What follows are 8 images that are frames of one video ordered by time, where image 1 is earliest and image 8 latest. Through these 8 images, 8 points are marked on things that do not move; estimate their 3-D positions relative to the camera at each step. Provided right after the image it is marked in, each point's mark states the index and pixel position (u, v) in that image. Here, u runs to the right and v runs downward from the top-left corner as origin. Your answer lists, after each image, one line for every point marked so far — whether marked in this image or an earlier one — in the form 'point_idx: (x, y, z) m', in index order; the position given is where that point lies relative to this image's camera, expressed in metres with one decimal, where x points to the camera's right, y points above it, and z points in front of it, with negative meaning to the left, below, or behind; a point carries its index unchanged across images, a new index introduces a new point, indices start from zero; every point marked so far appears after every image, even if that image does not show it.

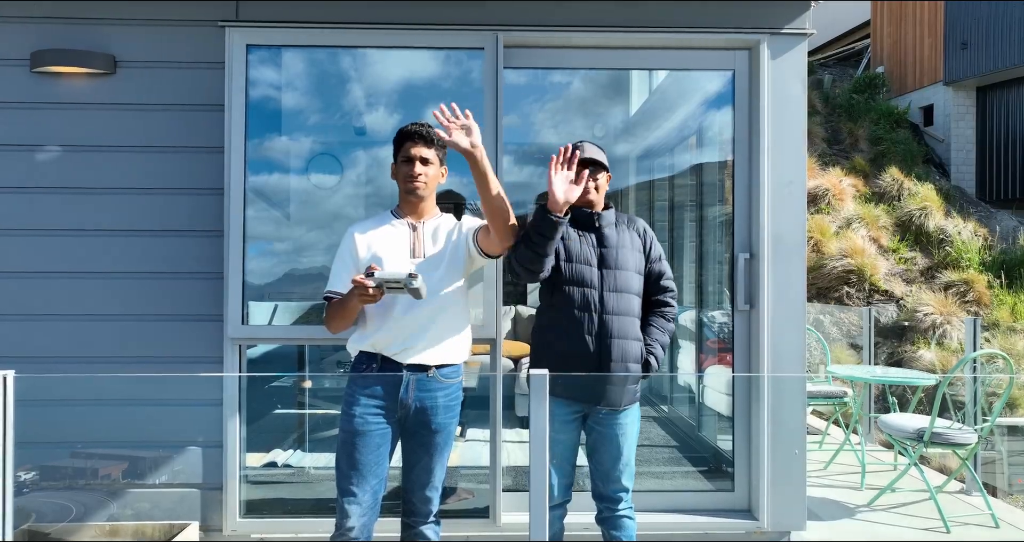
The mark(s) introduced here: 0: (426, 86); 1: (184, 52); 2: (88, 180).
0: (-0.5, +0.9, +2.8) m
1: (-1.2, +0.8, +2.8) m
2: (-1.6, +0.3, +2.8) m
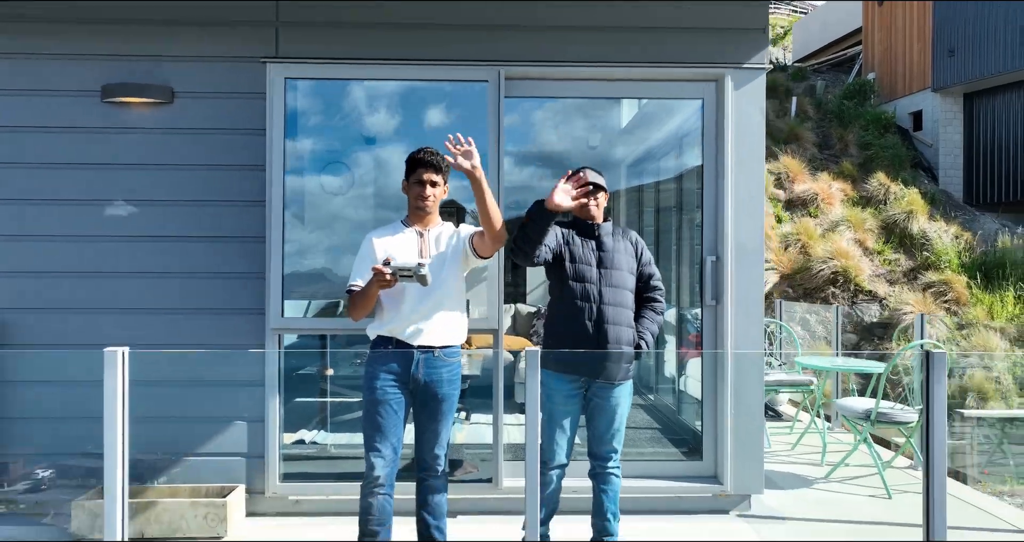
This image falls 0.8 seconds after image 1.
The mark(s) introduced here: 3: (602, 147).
0: (-0.5, +0.9, +3.3) m
1: (-1.2, +0.8, +3.2) m
2: (-1.6, +0.3, +3.2) m
3: (+0.5, +0.6, +3.4) m
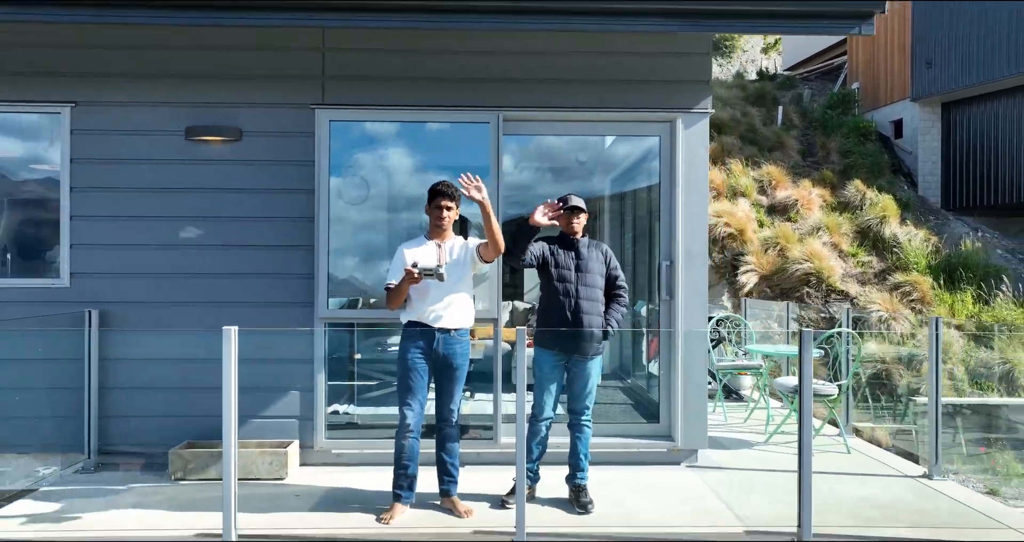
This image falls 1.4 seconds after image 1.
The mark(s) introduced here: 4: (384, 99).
0: (-0.5, +0.9, +4.1) m
1: (-1.2, +0.8, +4.0) m
2: (-1.6, +0.3, +4.0) m
3: (+0.5, +0.6, +4.2) m
4: (-0.7, +0.9, +4.0) m
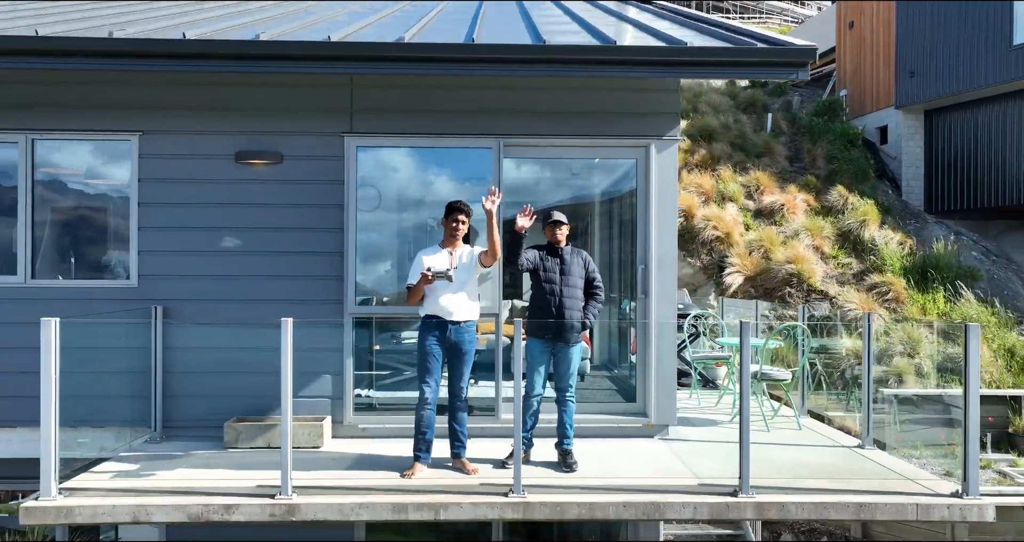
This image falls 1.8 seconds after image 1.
0: (-0.5, +0.8, +4.8) m
1: (-1.2, +0.8, +4.7) m
2: (-1.6, +0.3, +4.7) m
3: (+0.5, +0.6, +4.9) m
4: (-0.7, +0.9, +4.7) m
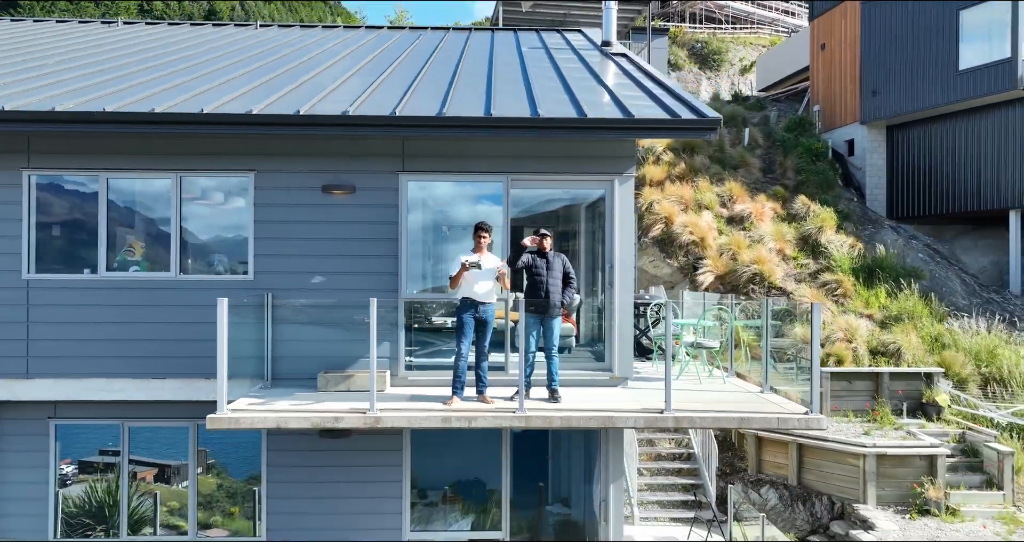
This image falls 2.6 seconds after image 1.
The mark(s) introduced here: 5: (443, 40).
0: (-0.4, +0.9, +6.7) m
1: (-1.2, +0.8, +6.6) m
2: (-1.6, +0.3, +6.6) m
3: (+0.5, +0.6, +6.8) m
4: (-0.7, +0.9, +6.6) m
5: (-1.0, +3.3, +10.7) m
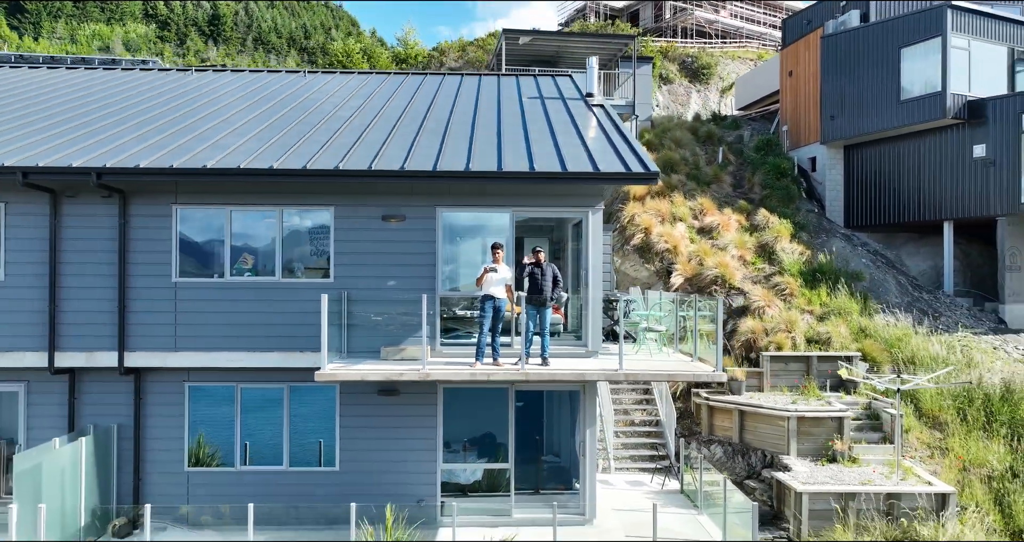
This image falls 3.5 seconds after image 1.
0: (-0.4, +0.8, +9.3) m
1: (-1.1, +0.8, +9.2) m
2: (-1.5, +0.3, +9.2) m
3: (+0.6, +0.5, +9.4) m
4: (-0.6, +0.9, +9.2) m
5: (-1.0, +3.3, +13.4) m
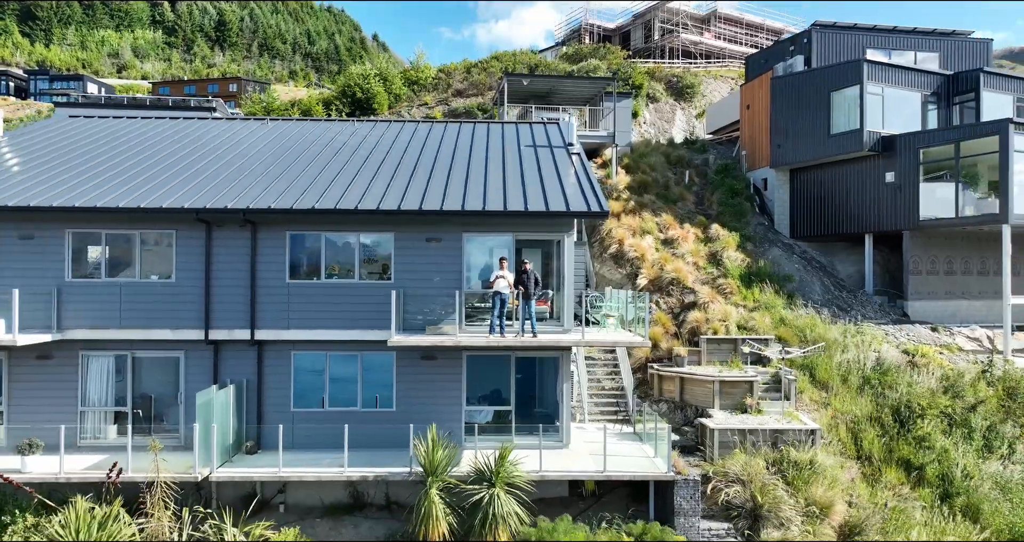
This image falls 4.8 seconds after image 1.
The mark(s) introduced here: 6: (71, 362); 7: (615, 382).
0: (-0.4, +0.7, +13.7) m
1: (-1.1, +0.7, +13.6) m
2: (-1.5, +0.2, +13.6) m
3: (+0.6, +0.5, +13.8) m
4: (-0.6, +0.8, +13.6) m
5: (-1.0, +3.2, +17.8) m
6: (-8.1, -1.7, +13.4) m
7: (+2.4, -2.6, +16.9) m
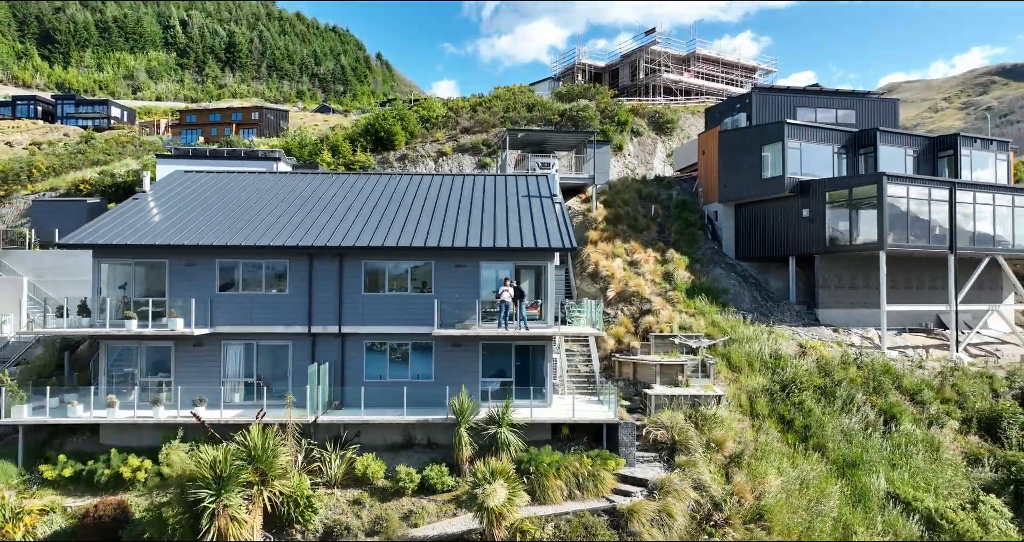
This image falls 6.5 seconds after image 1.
0: (-0.4, +0.3, +20.2) m
1: (-1.1, +0.2, +20.2) m
2: (-1.5, -0.2, +20.2) m
3: (+0.6, 0.0, +20.4) m
4: (-0.6, +0.4, +20.2) m
5: (-0.9, +2.7, +24.4) m
6: (-8.1, -2.1, +19.9) m
7: (+2.4, -3.1, +23.4) m
